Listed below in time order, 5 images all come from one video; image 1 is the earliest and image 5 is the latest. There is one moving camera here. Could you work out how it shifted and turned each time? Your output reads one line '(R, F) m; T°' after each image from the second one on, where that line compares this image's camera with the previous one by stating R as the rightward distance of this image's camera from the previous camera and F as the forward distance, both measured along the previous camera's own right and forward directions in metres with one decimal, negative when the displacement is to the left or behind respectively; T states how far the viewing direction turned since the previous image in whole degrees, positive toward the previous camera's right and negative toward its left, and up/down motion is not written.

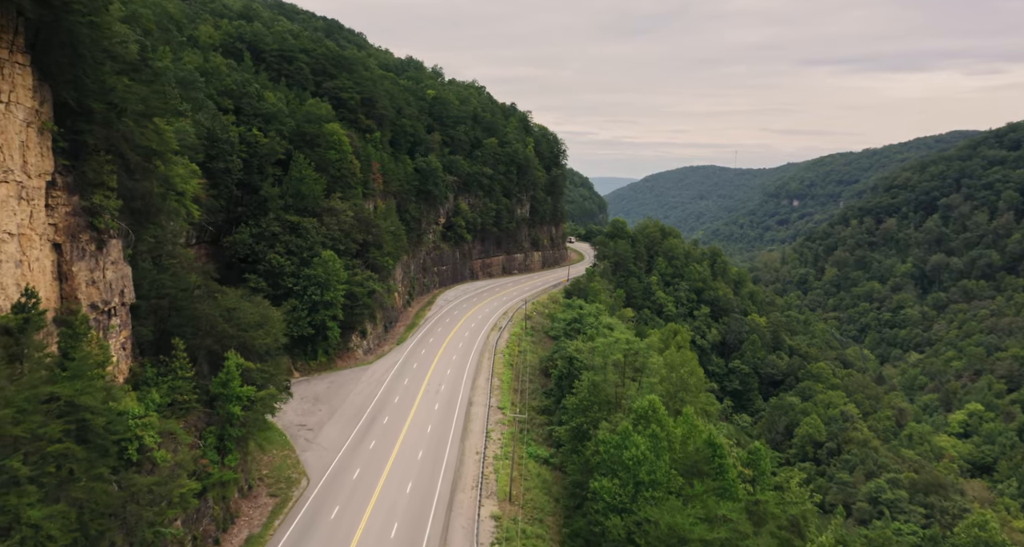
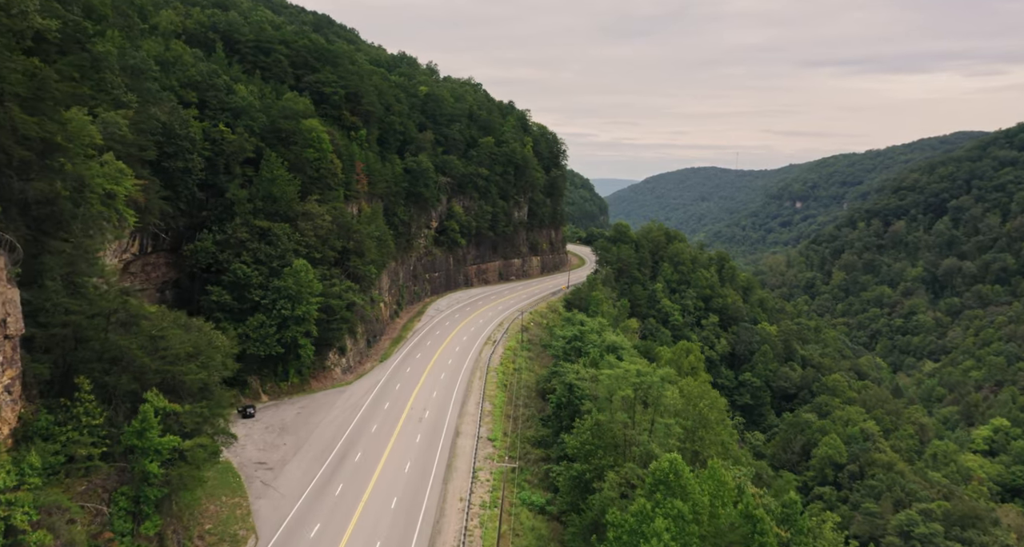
(+0.5, +5.6) m; 0°
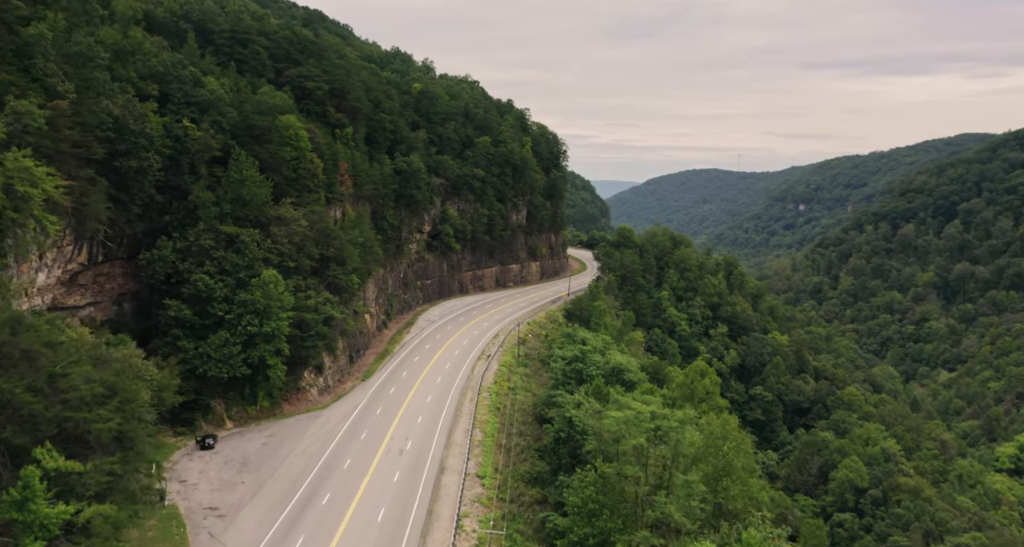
(+0.5, +5.0) m; 0°
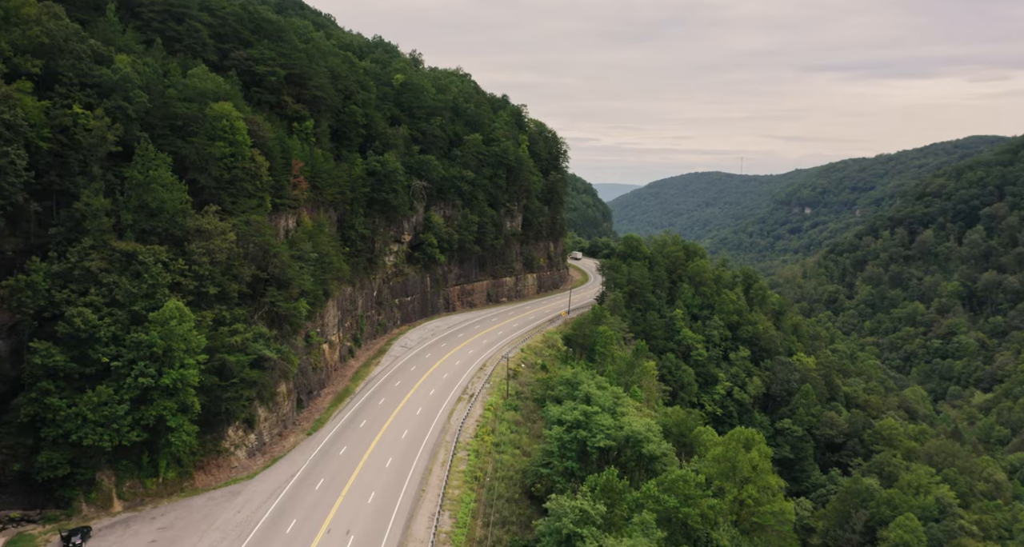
(+1.0, +10.6) m; 0°
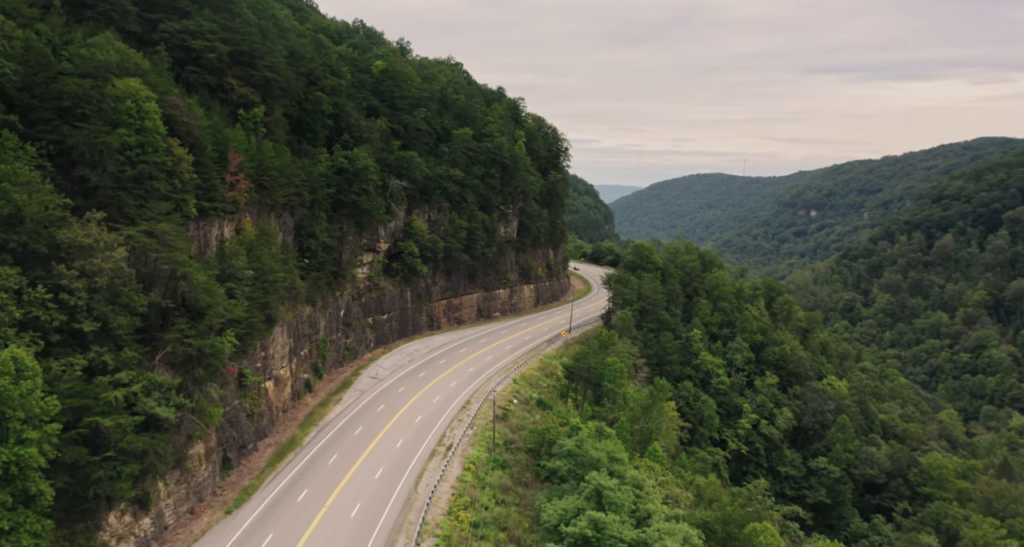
(+0.8, +9.8) m; 0°
